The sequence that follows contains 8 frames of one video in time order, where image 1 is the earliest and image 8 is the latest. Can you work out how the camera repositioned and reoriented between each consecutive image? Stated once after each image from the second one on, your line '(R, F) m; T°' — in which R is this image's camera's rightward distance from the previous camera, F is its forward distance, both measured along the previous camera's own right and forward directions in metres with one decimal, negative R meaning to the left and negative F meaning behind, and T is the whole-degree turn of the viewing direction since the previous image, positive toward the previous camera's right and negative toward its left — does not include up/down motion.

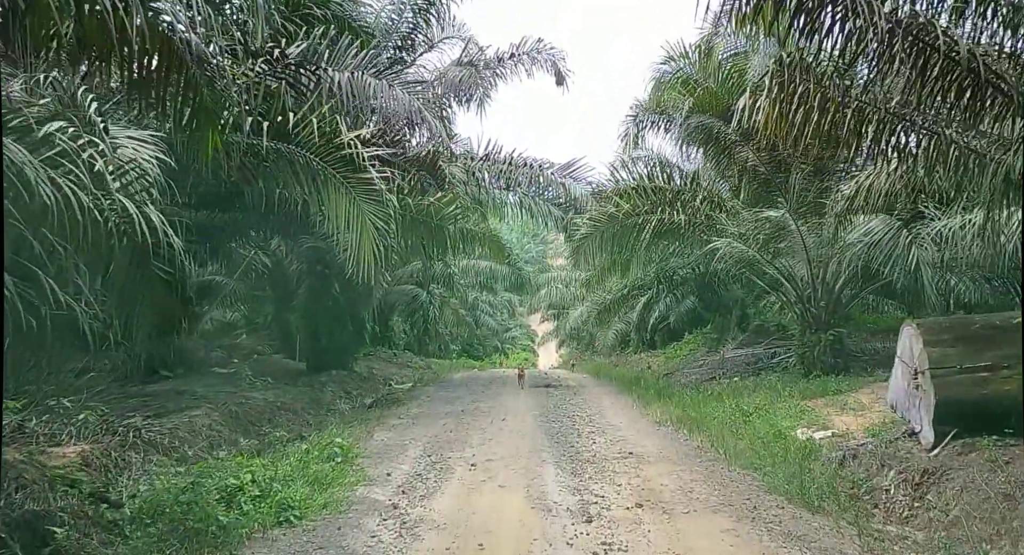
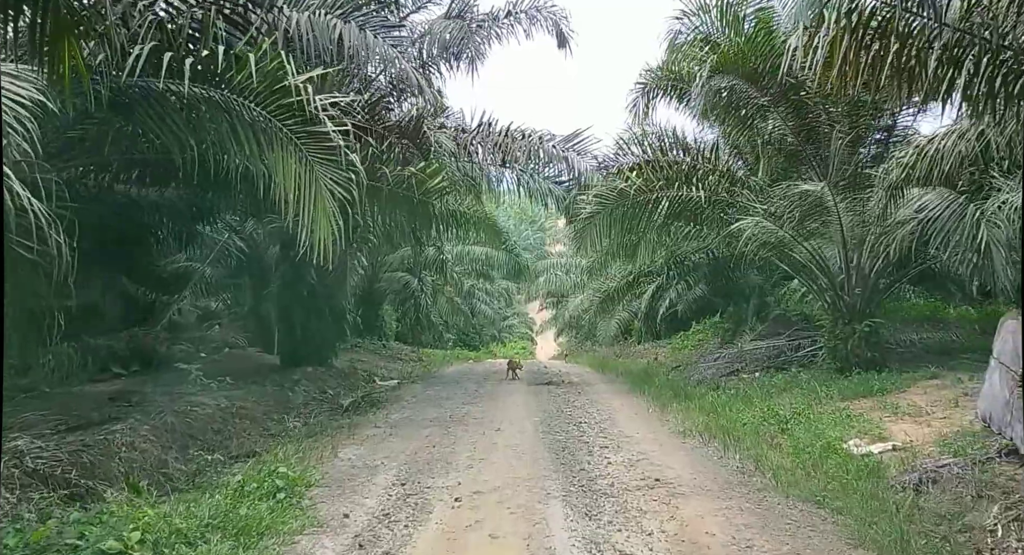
(0.0, +1.1) m; 0°
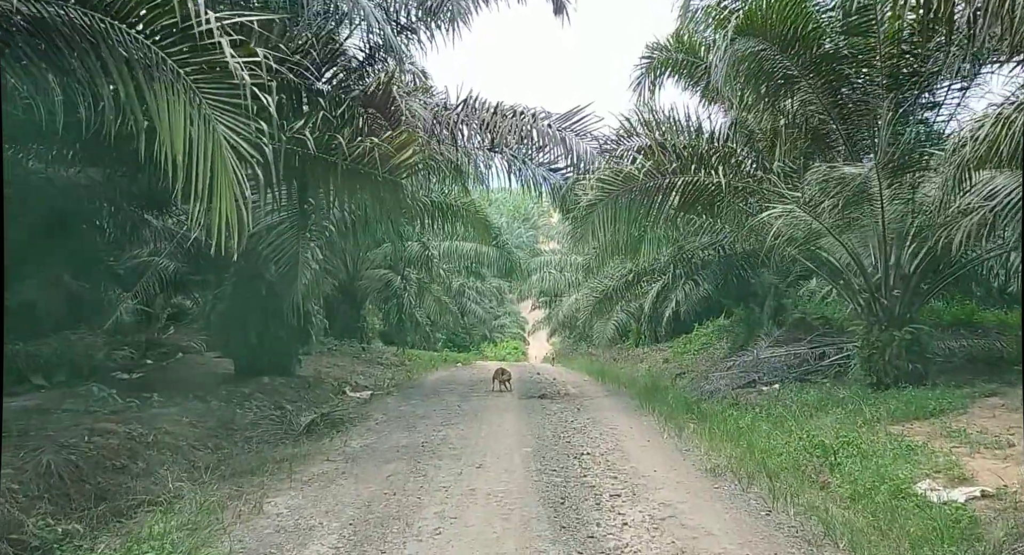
(0.0, +1.1) m; +1°
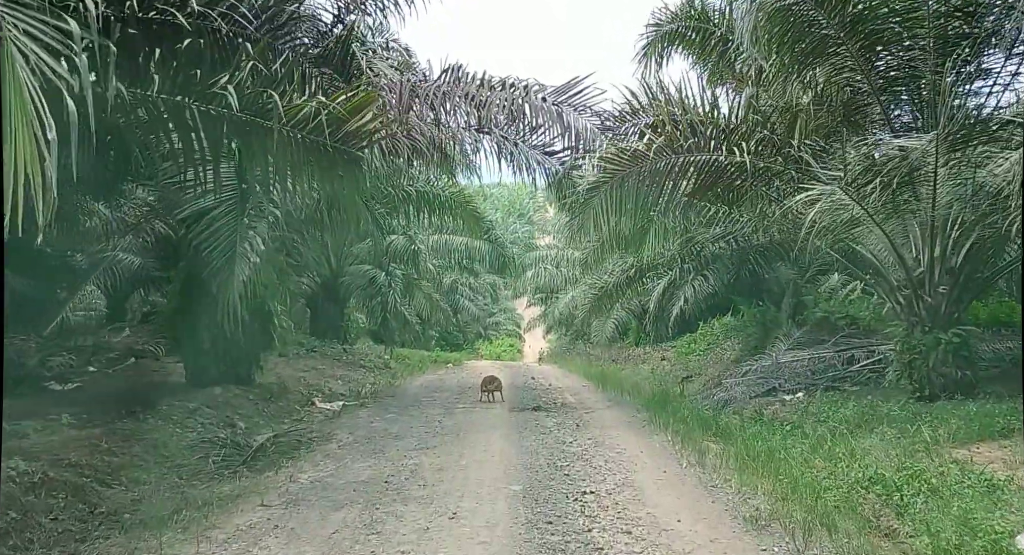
(+0.1, +1.0) m; 0°
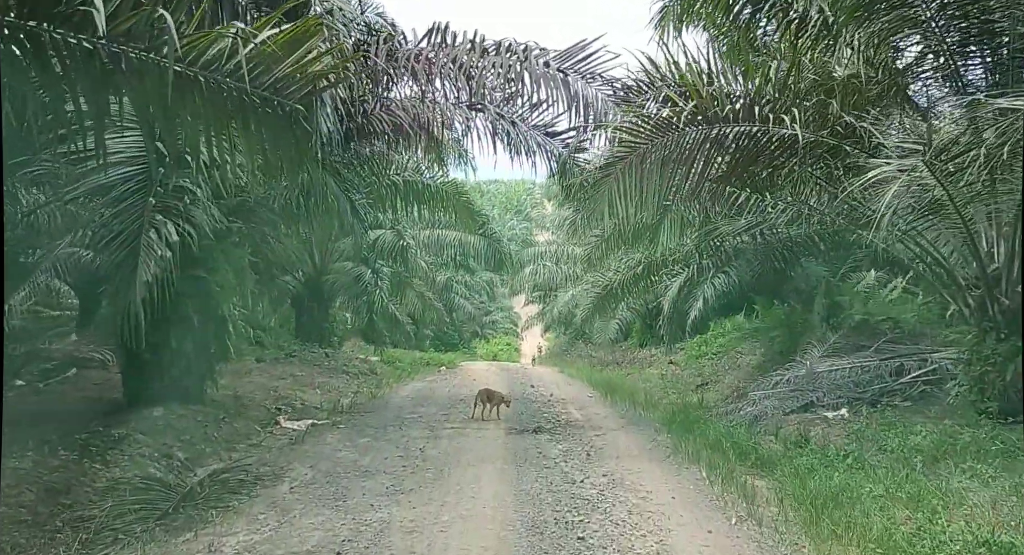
(0.0, +1.1) m; 0°
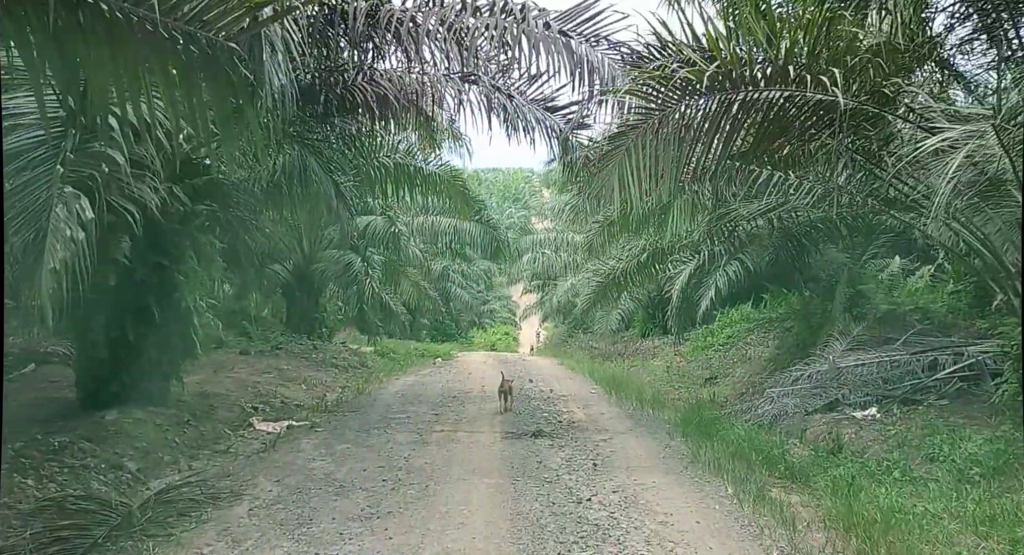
(0.0, +0.6) m; 0°
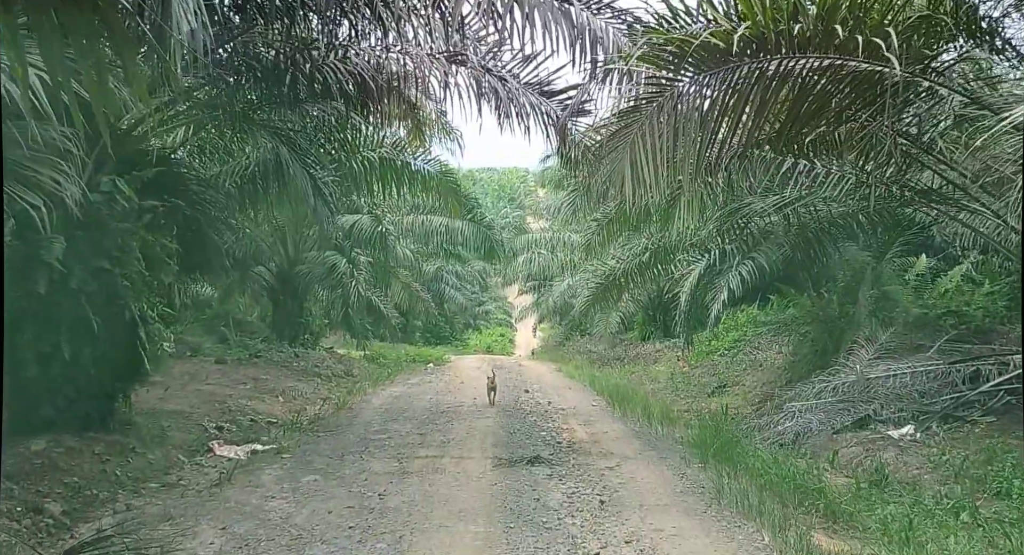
(0.0, +0.7) m; 0°
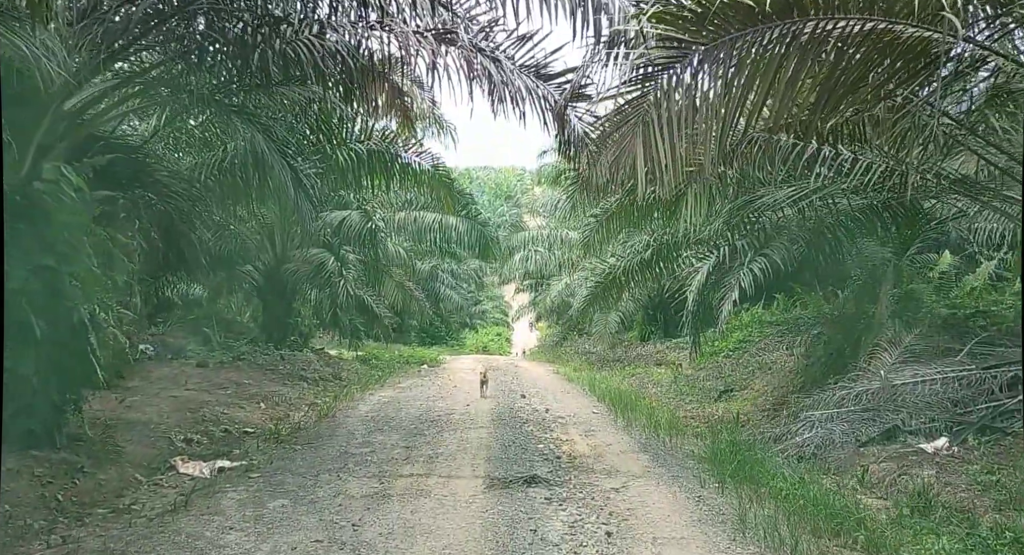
(0.0, +0.5) m; 0°
